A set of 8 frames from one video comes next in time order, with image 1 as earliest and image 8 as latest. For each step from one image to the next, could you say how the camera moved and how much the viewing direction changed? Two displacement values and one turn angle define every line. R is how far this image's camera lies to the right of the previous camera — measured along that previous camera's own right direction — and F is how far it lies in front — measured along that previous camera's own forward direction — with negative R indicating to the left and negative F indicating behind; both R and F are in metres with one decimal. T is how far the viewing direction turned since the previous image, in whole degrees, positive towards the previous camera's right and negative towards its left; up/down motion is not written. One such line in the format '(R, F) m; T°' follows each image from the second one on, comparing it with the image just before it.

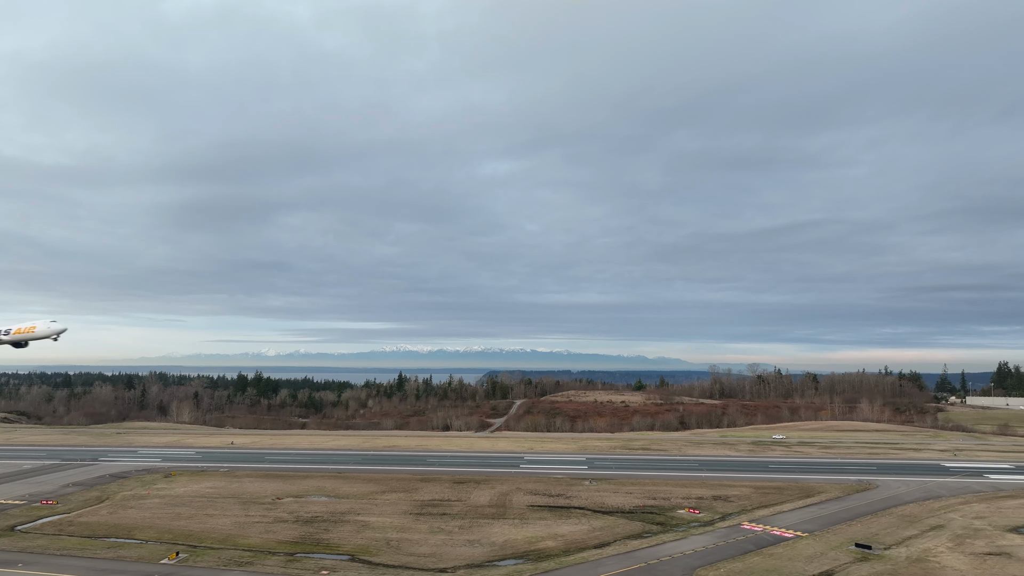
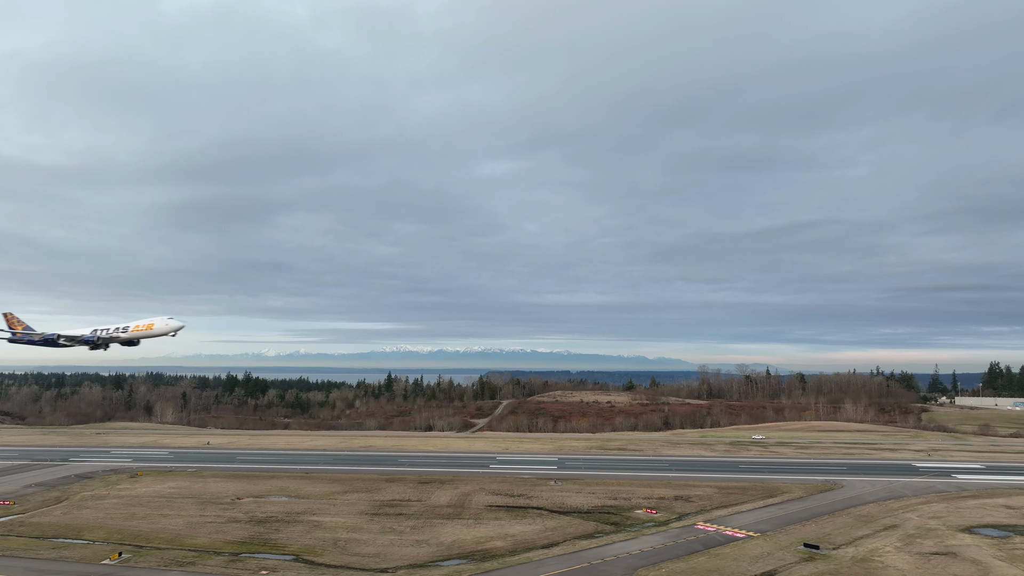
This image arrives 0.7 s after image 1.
(+2.5, 0.0) m; 0°
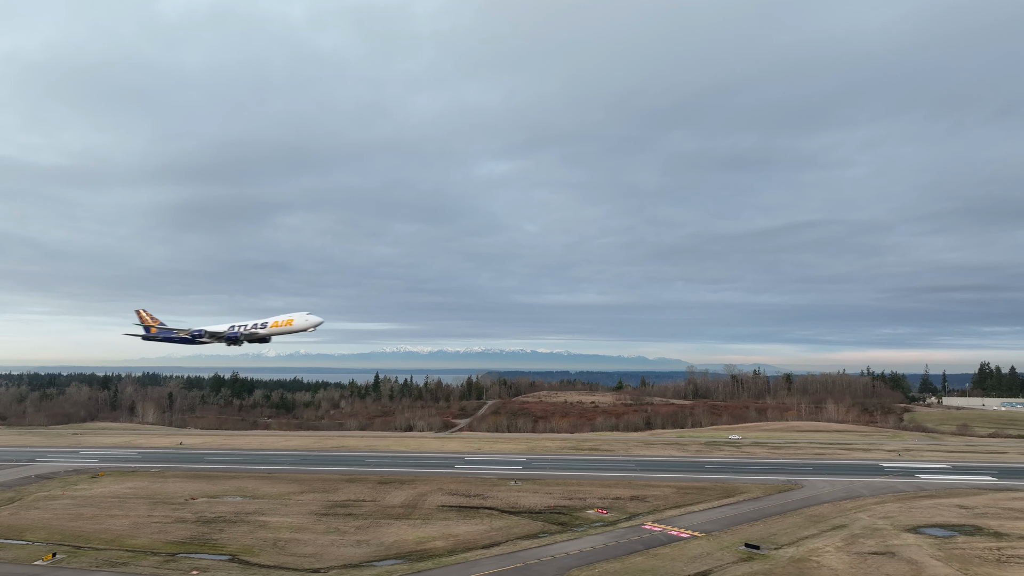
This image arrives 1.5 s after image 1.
(+2.8, 0.0) m; 0°
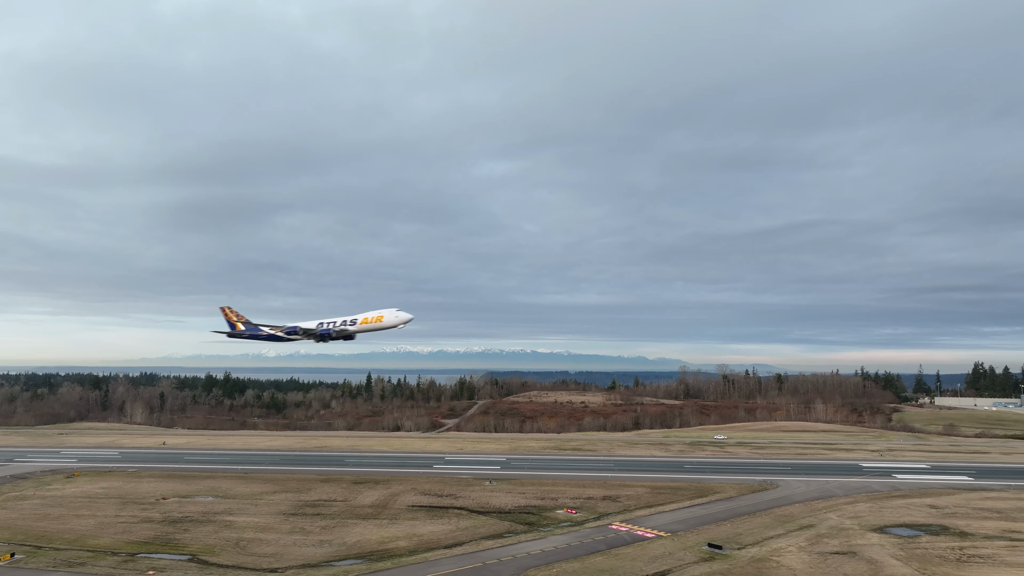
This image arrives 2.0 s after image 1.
(+1.8, 0.0) m; 0°
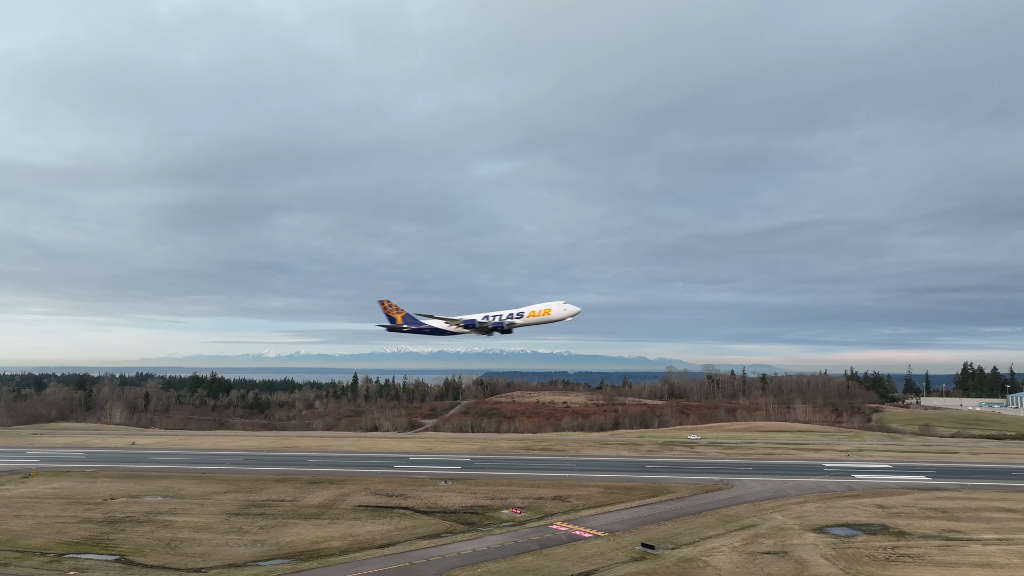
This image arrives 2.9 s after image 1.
(+3.2, 0.0) m; 0°
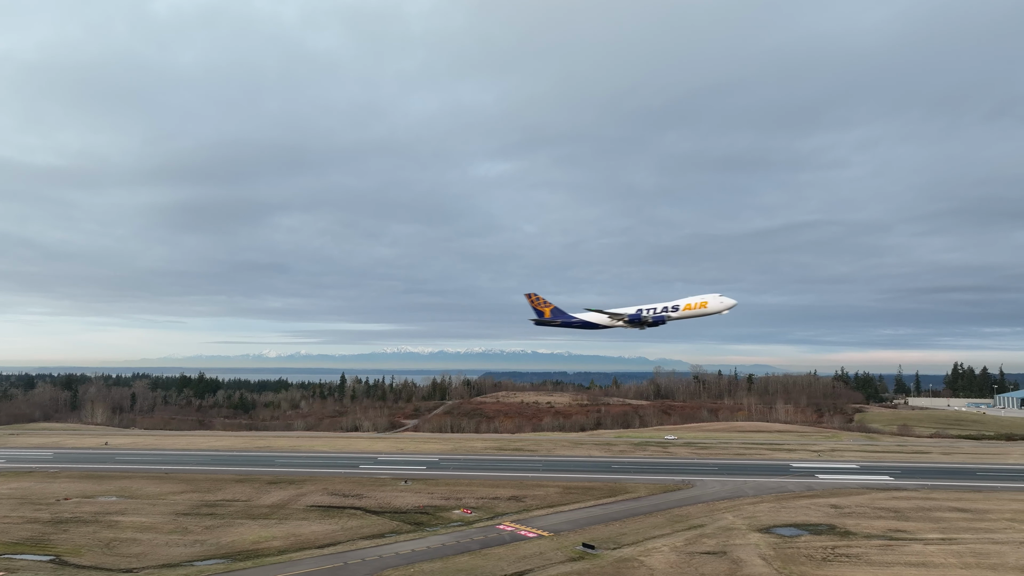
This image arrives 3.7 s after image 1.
(+2.8, 0.0) m; 0°
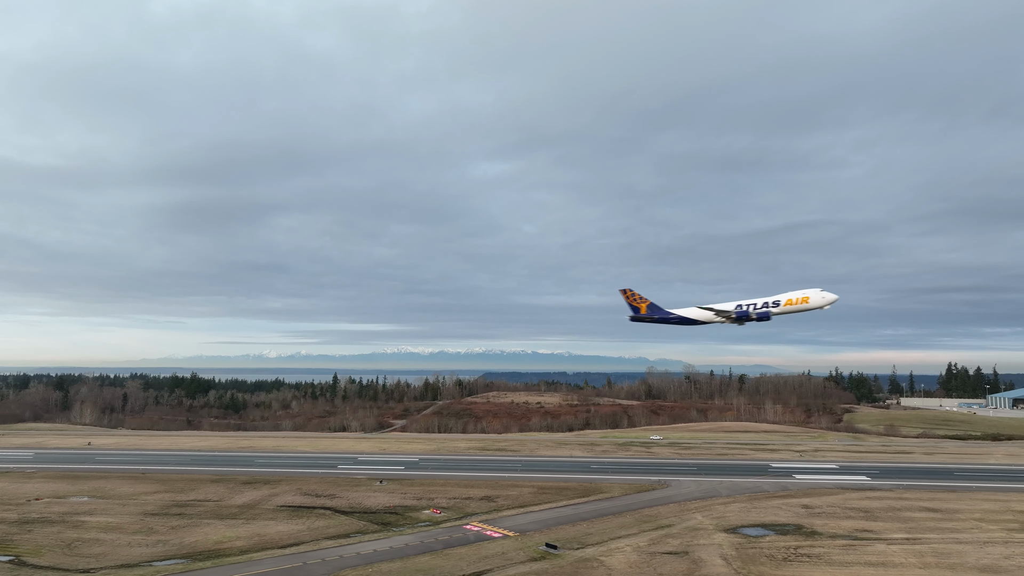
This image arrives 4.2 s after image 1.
(+1.8, 0.0) m; 0°
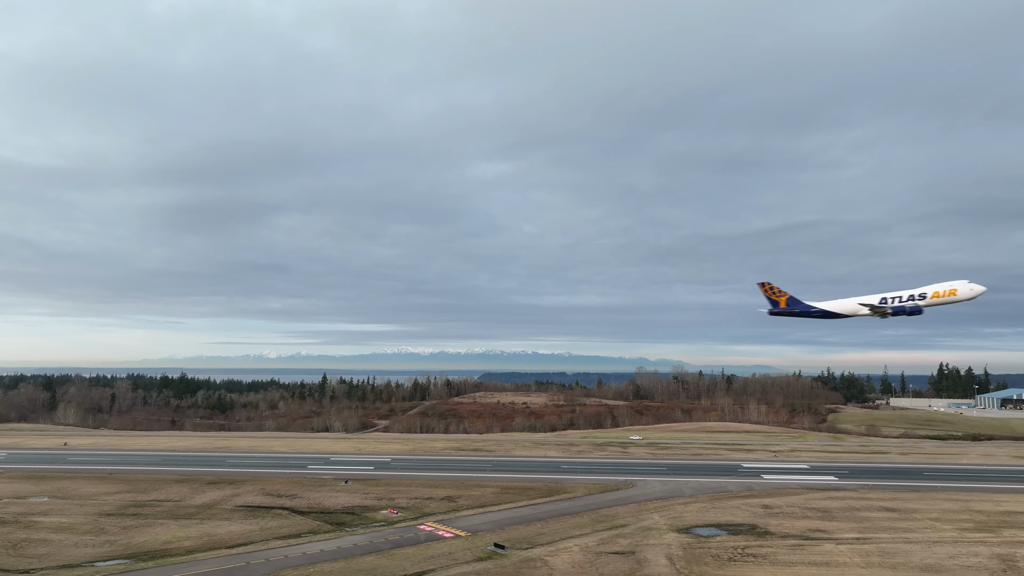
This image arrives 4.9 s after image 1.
(+2.5, 0.0) m; 0°
